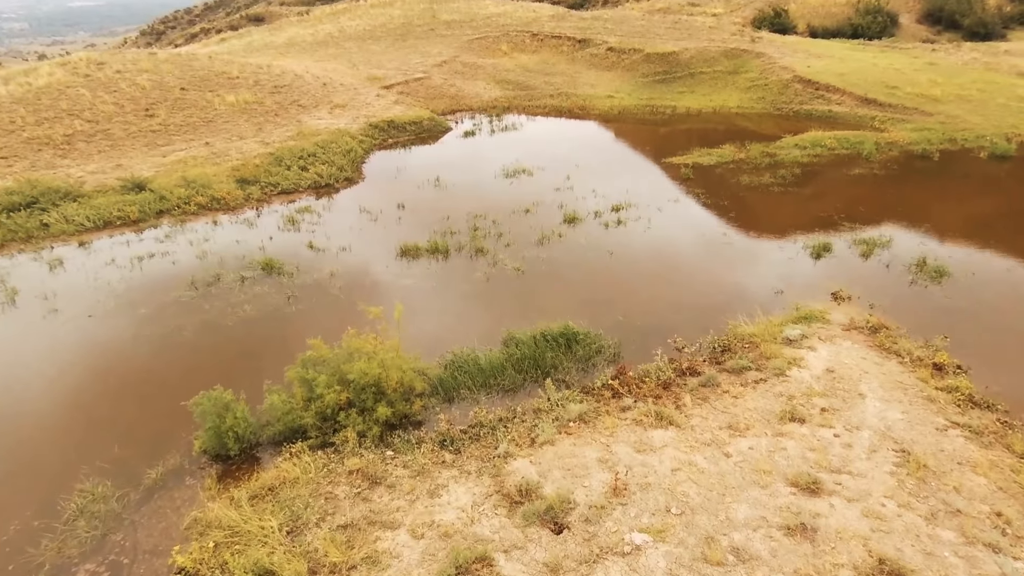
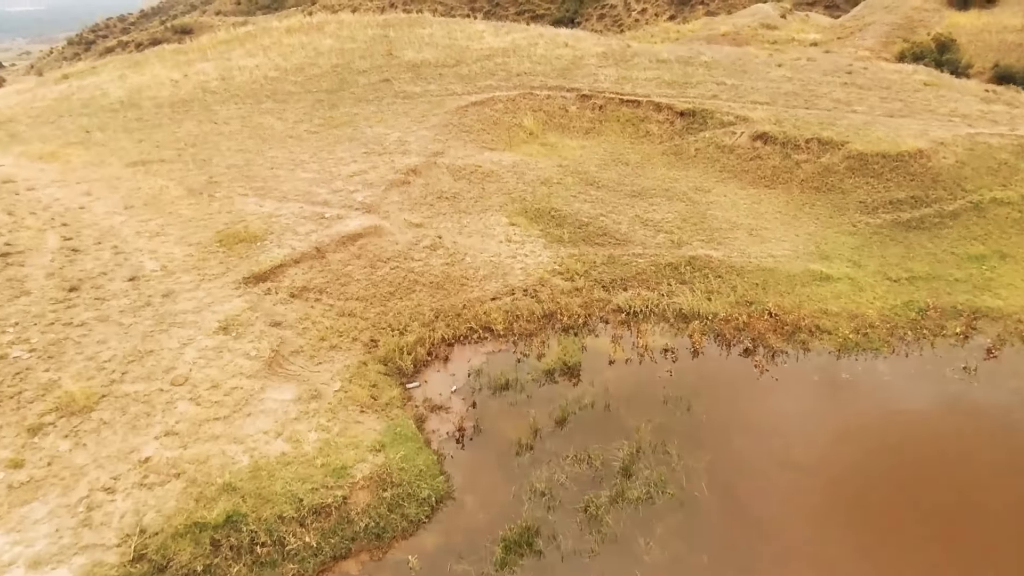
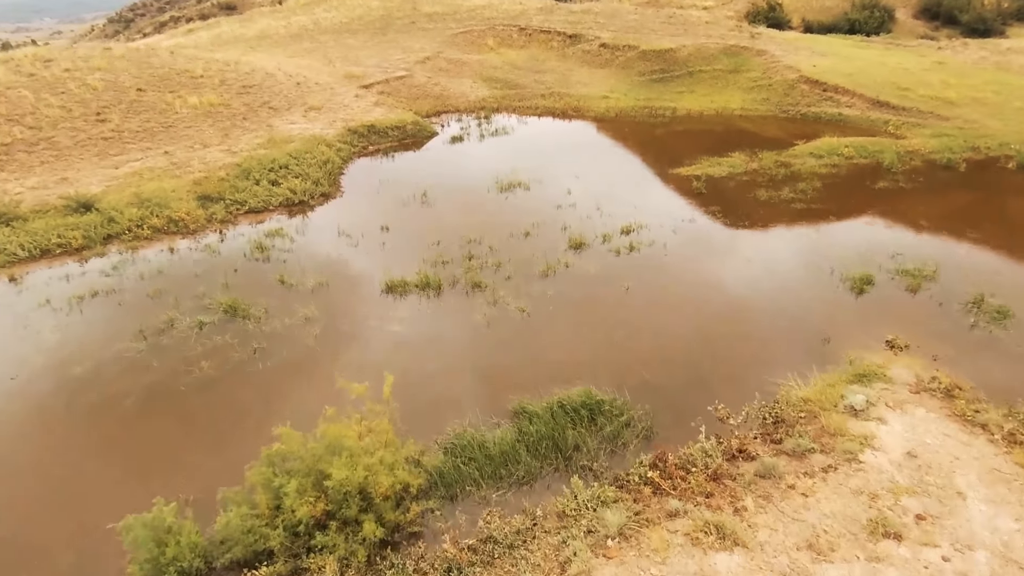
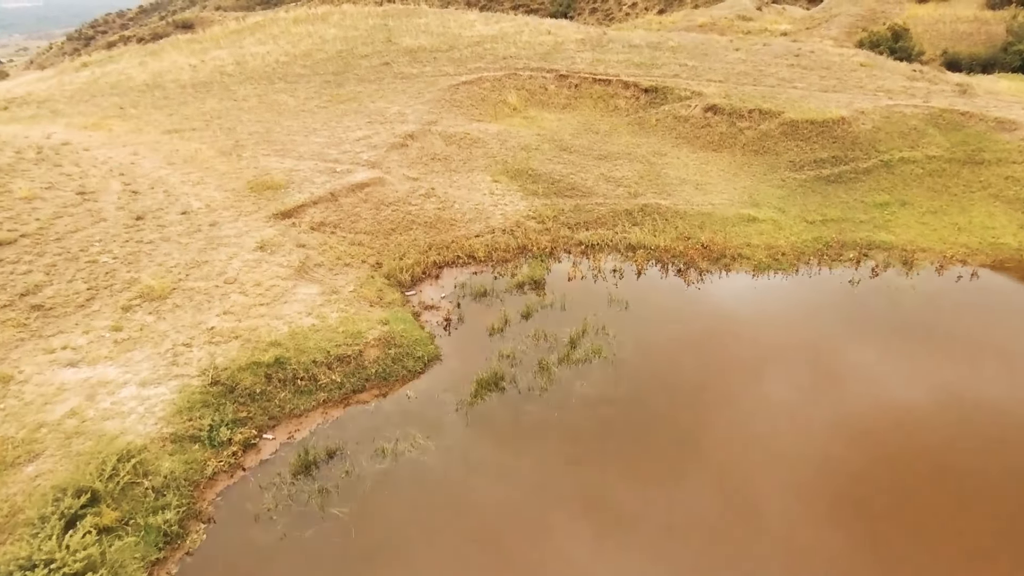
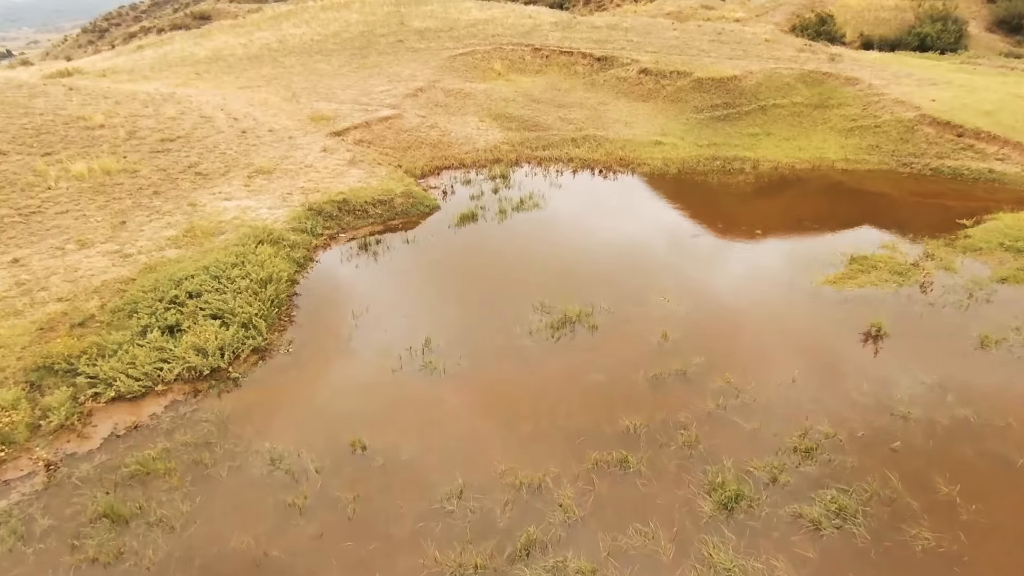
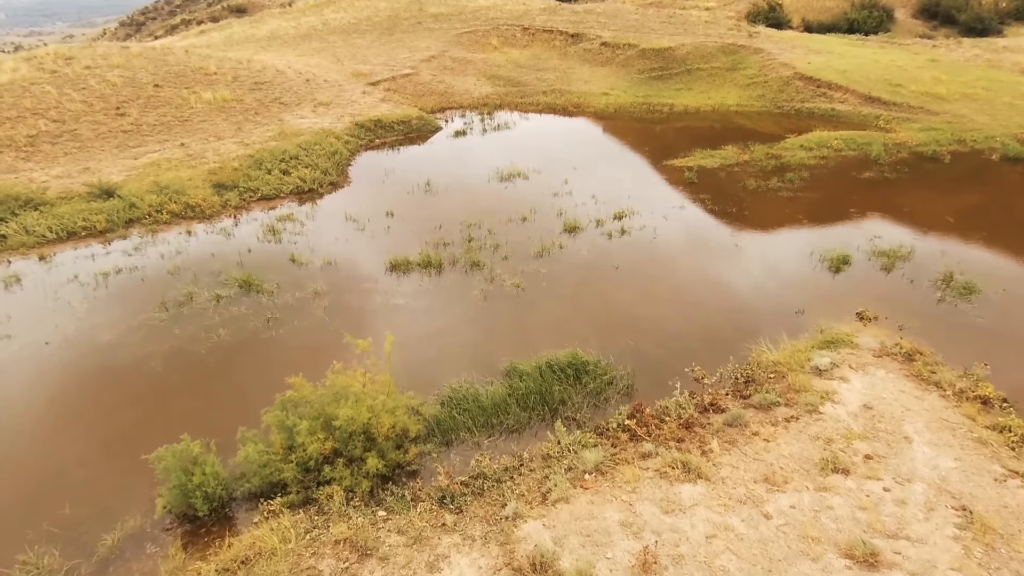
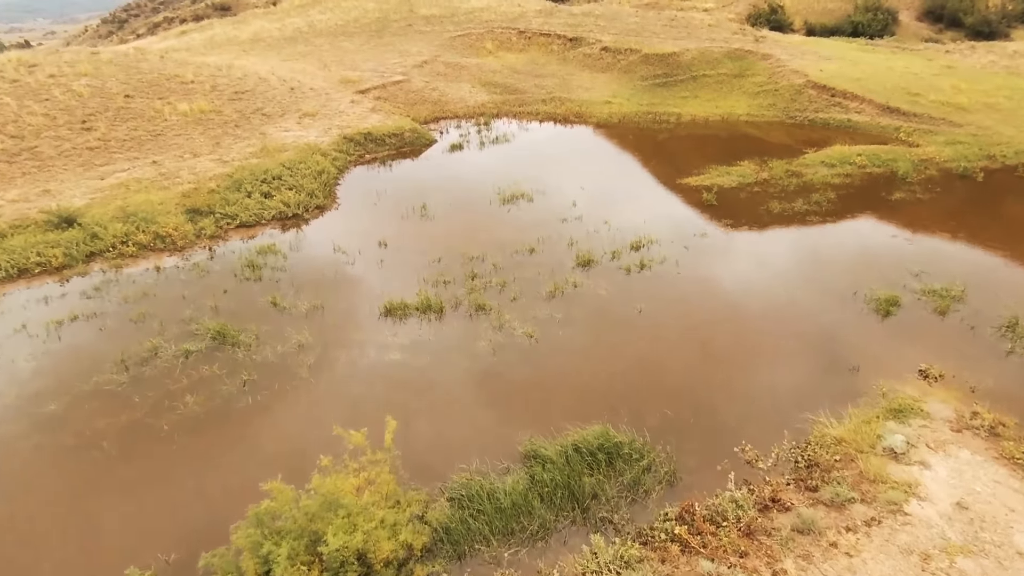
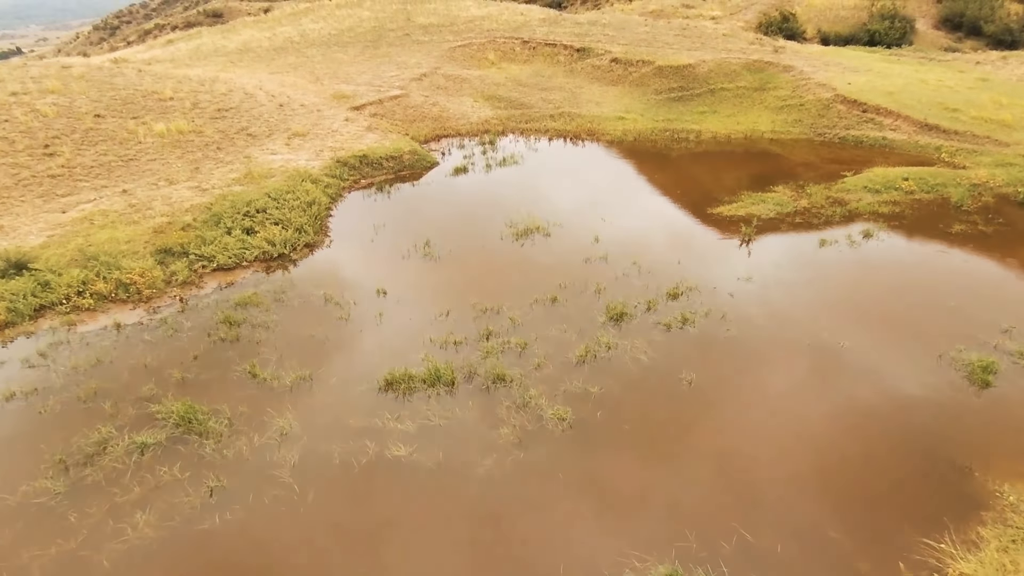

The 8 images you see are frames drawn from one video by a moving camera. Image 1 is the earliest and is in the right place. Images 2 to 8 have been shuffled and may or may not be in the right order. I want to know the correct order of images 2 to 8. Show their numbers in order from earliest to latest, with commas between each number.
6, 3, 7, 8, 5, 4, 2
